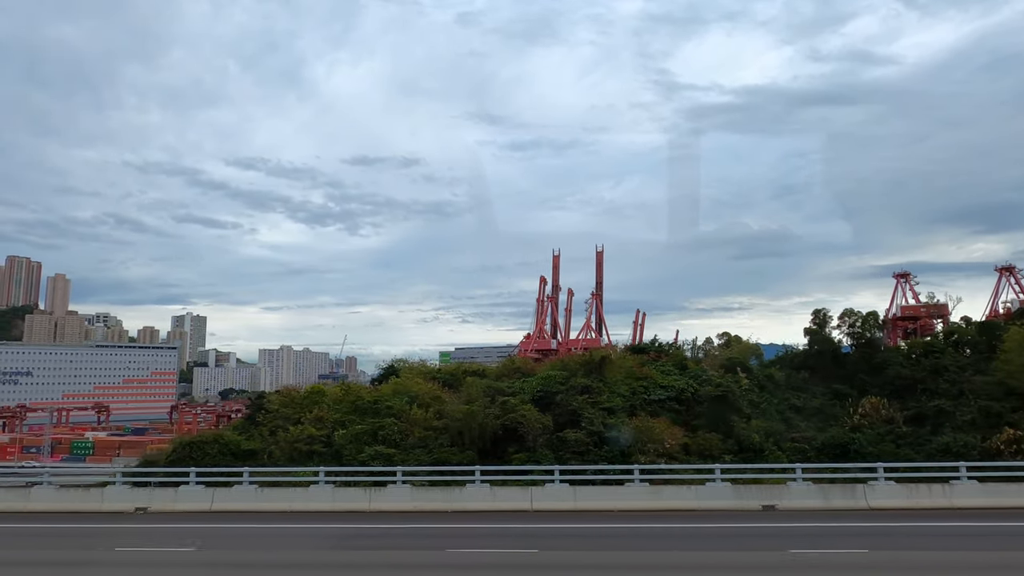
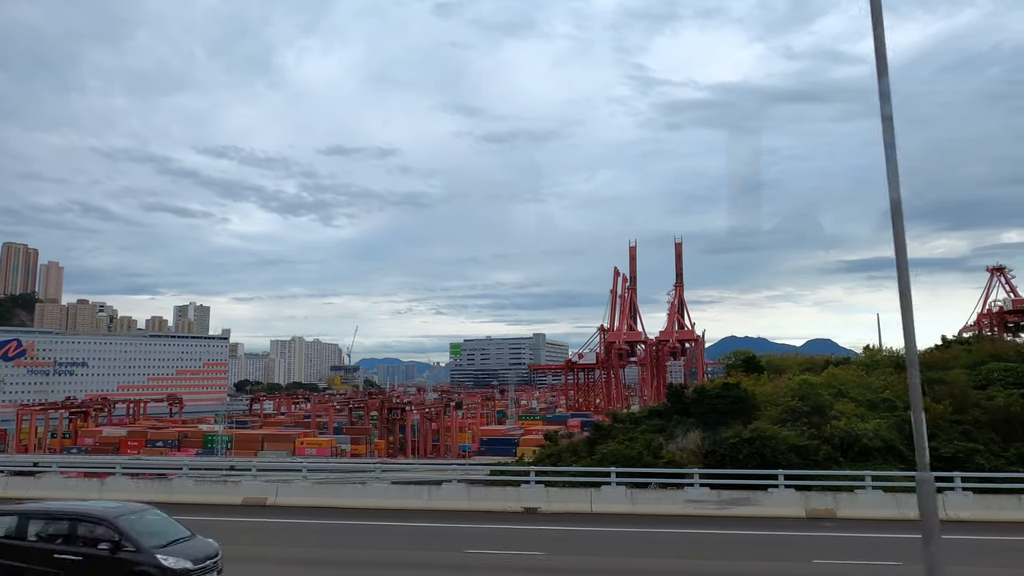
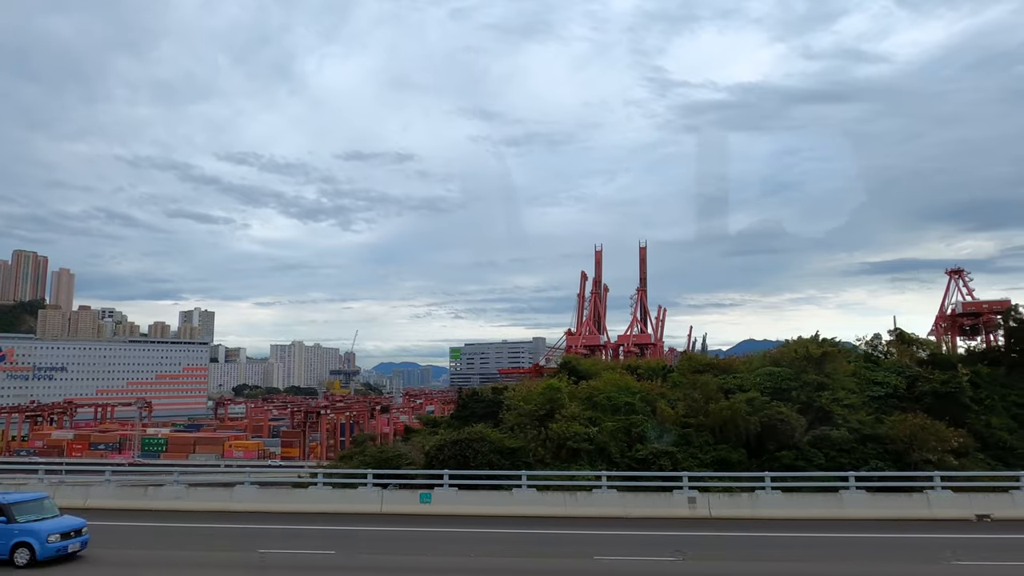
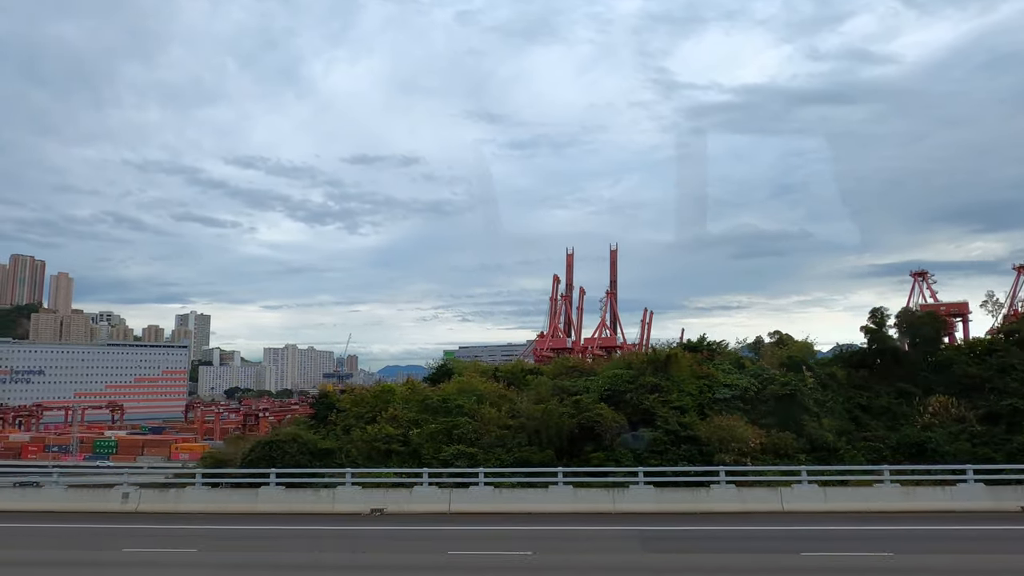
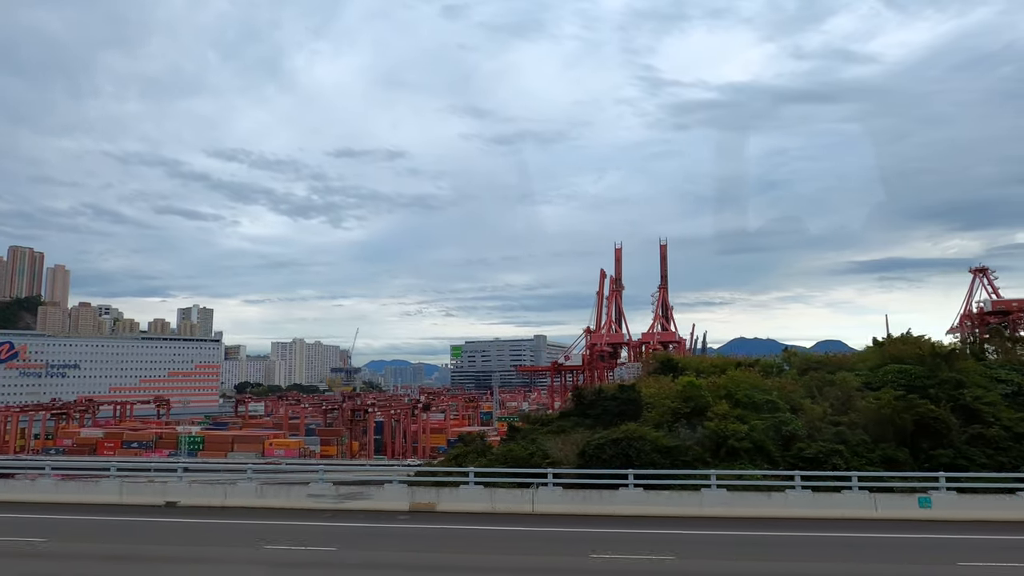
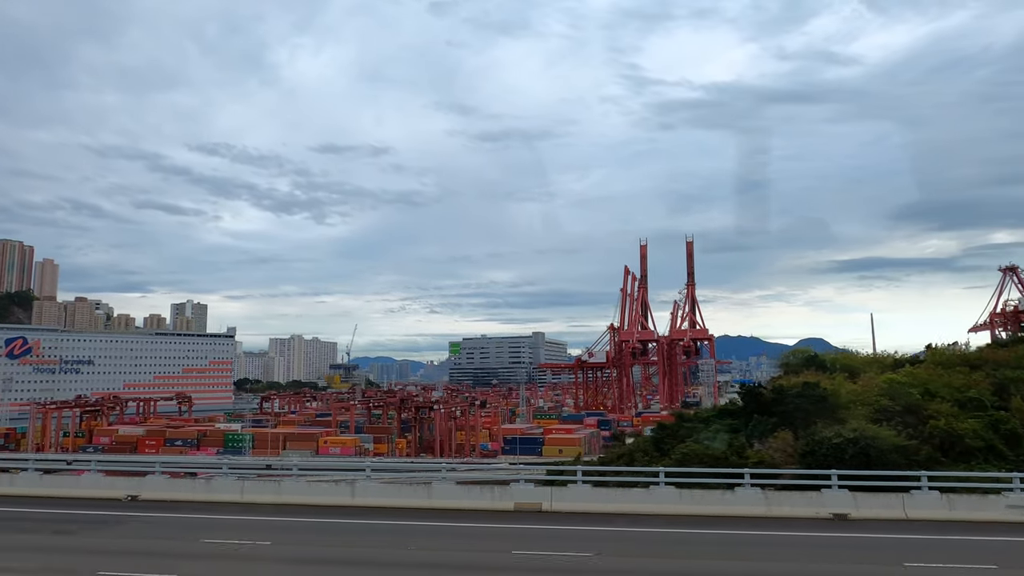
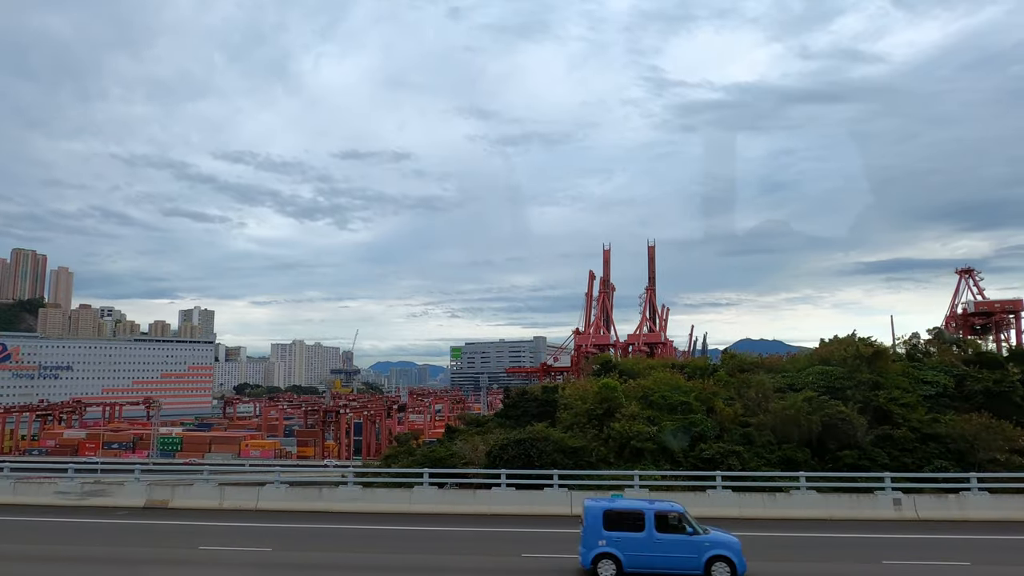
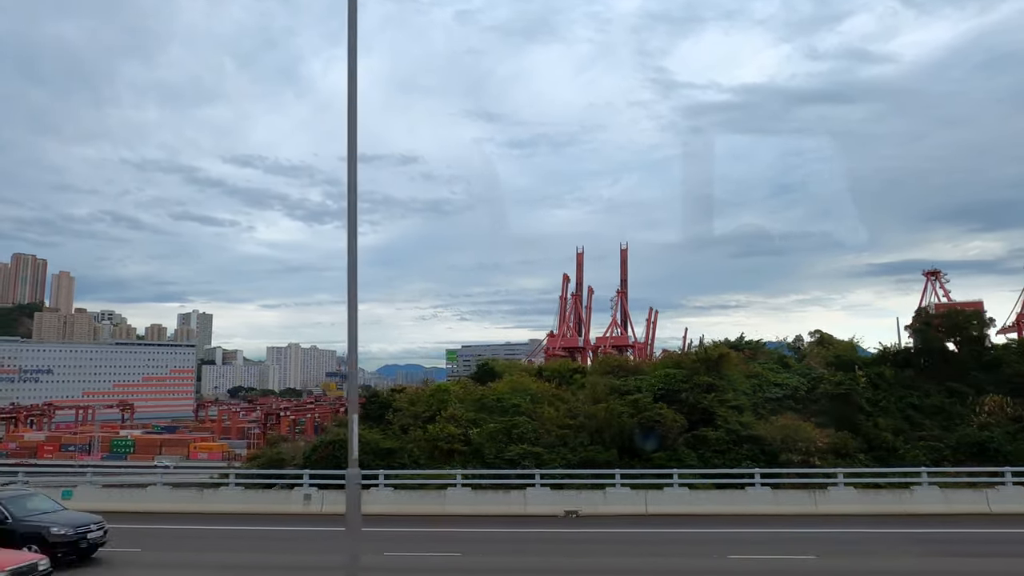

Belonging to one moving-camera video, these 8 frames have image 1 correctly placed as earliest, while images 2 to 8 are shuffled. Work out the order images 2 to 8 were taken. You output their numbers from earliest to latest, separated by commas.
4, 8, 3, 7, 5, 2, 6
